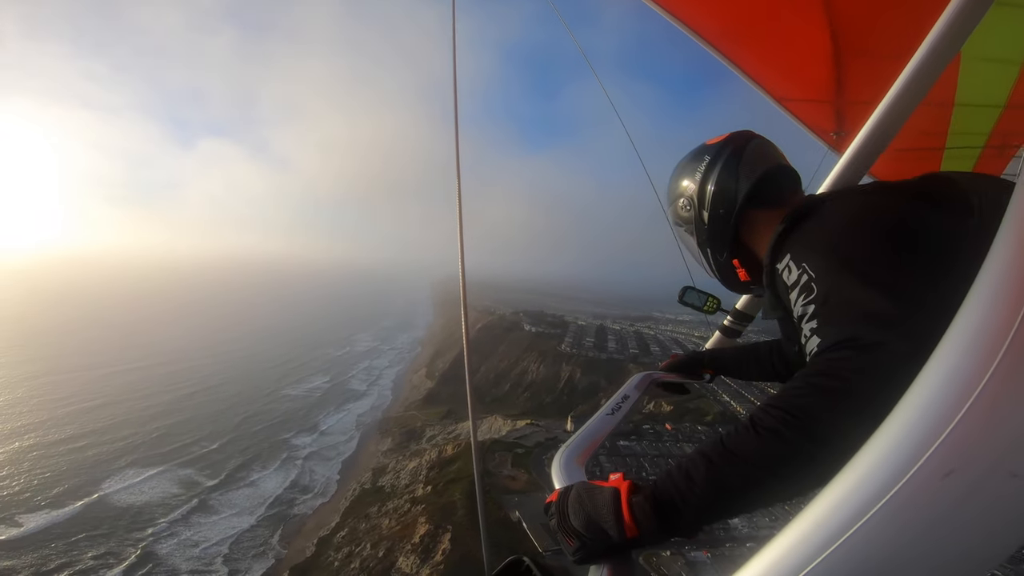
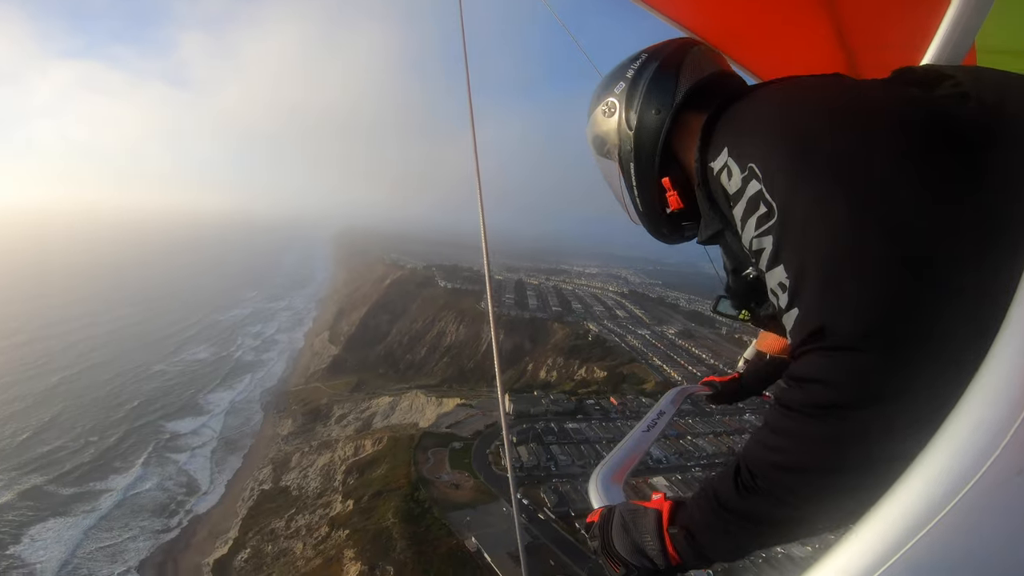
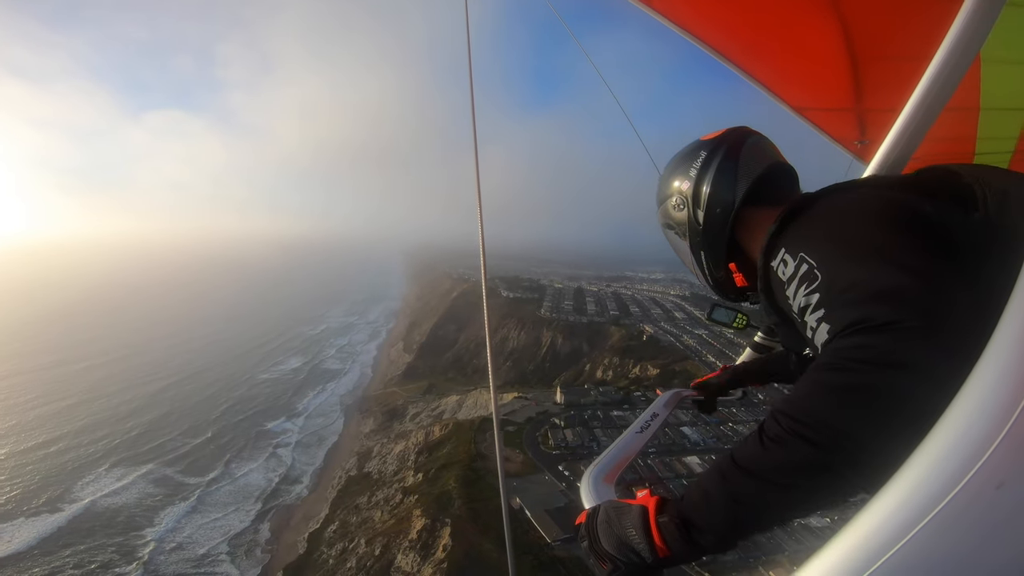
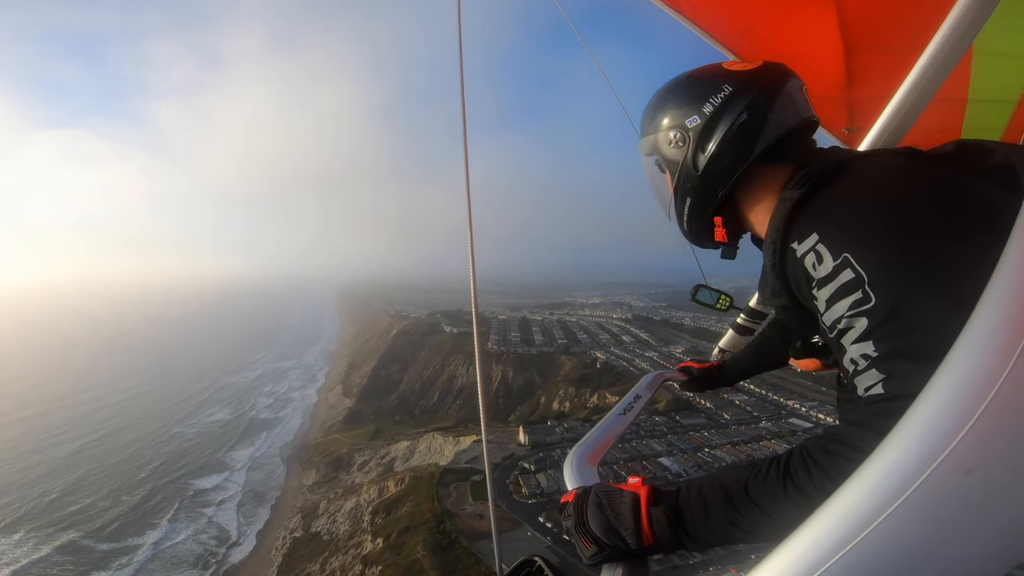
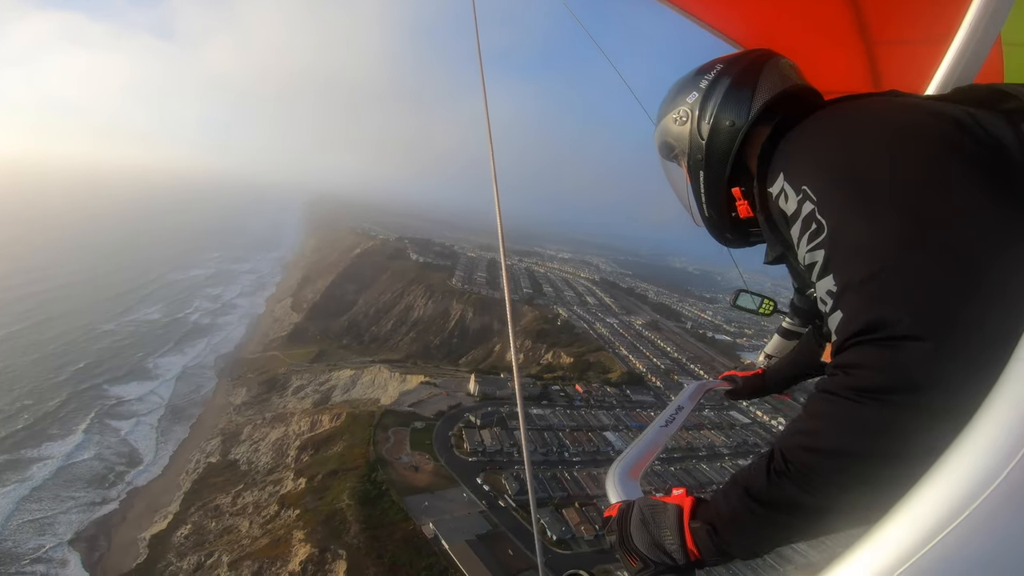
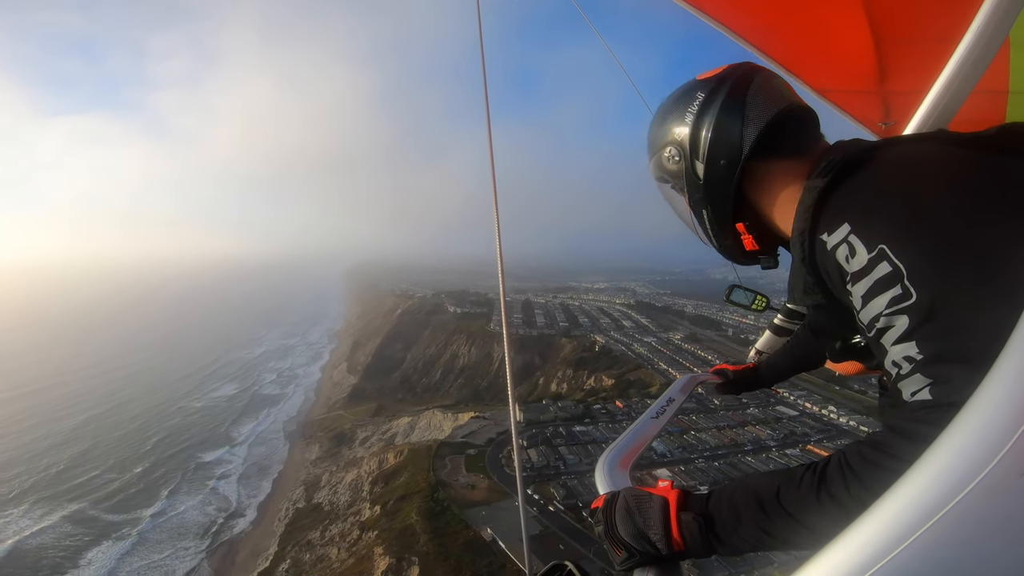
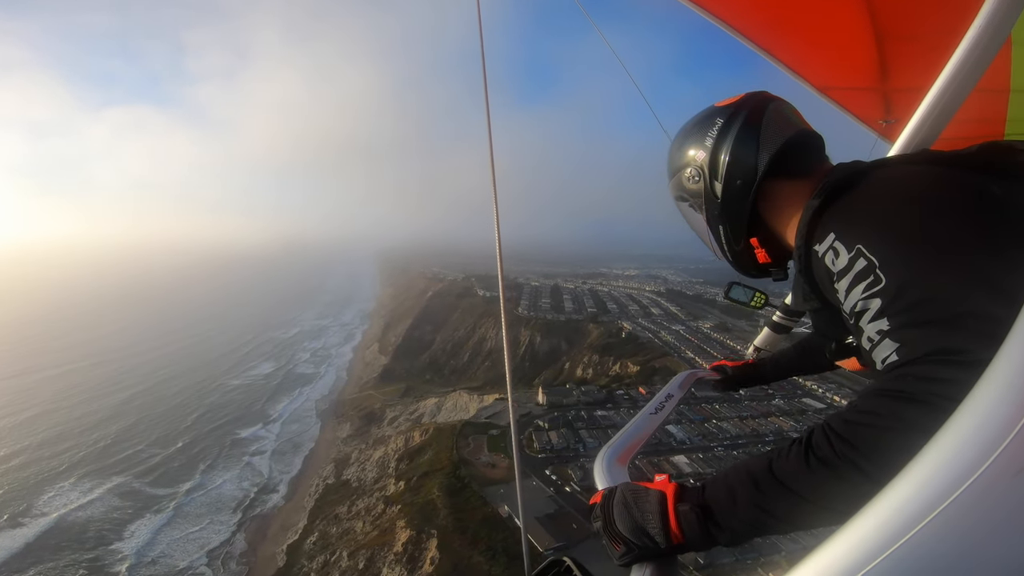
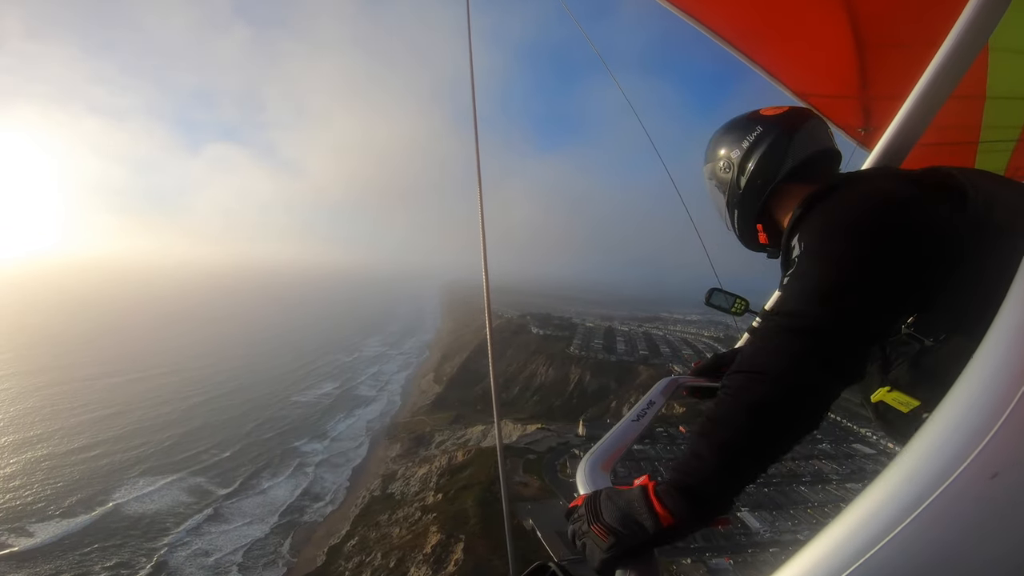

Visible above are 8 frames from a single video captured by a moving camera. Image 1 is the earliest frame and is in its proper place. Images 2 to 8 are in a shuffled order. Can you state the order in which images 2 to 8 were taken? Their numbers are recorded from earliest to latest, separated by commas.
8, 3, 7, 6, 4, 2, 5
